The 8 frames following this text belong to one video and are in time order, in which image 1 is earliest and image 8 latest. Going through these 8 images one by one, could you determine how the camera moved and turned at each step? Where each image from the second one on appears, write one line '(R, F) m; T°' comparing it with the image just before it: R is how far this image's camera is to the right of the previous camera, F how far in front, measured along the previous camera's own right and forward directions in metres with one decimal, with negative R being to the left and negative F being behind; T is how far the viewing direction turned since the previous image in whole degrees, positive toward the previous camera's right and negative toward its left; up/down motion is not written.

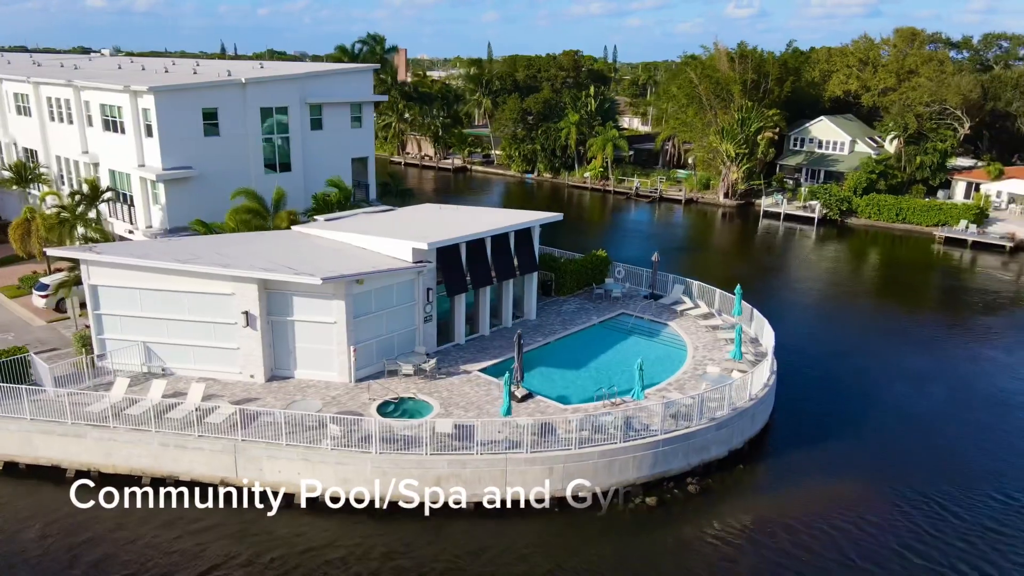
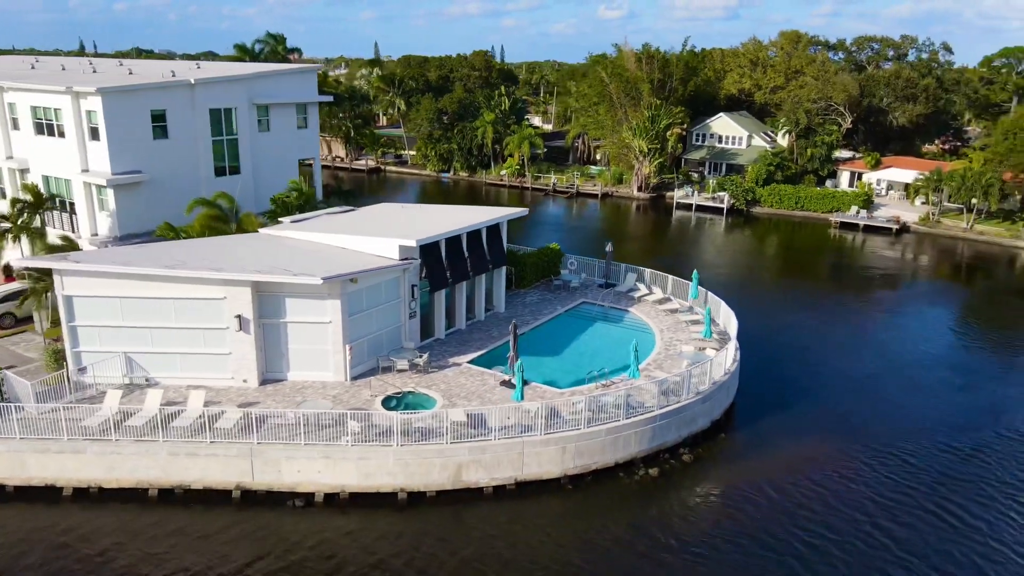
(-3.2, -0.7) m; +9°
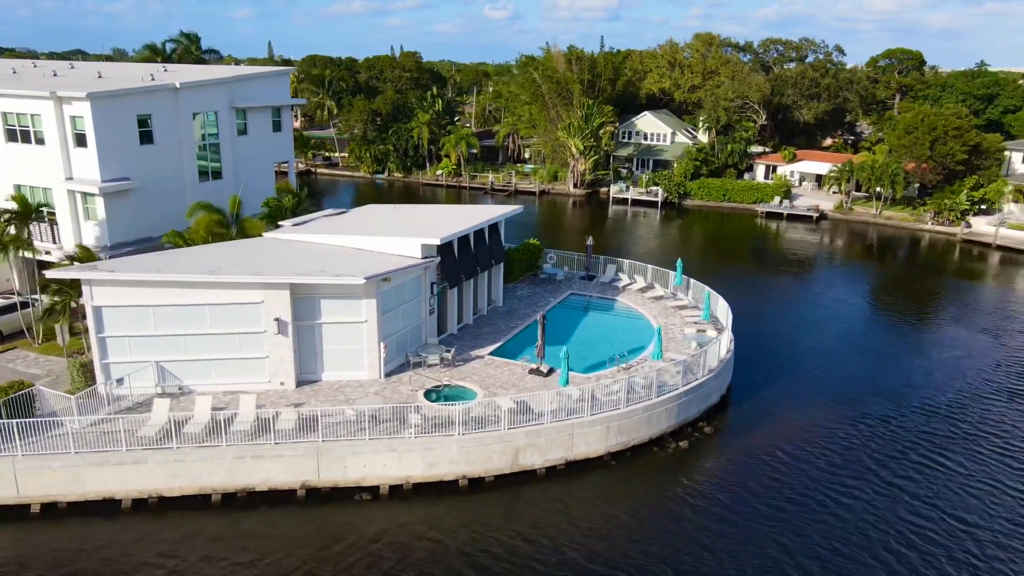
(-4.2, -0.9) m; +8°
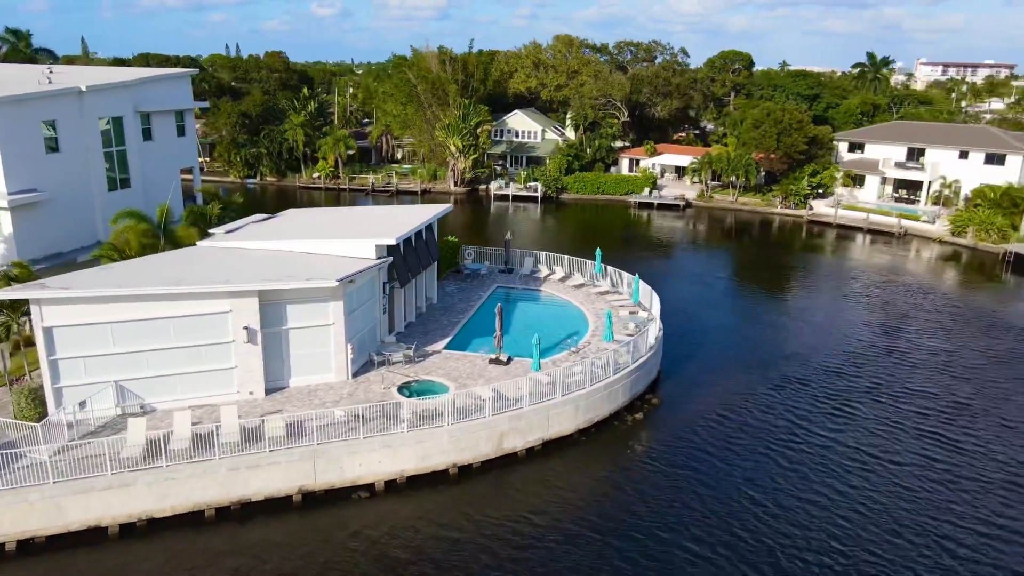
(-3.7, -0.7) m; +12°
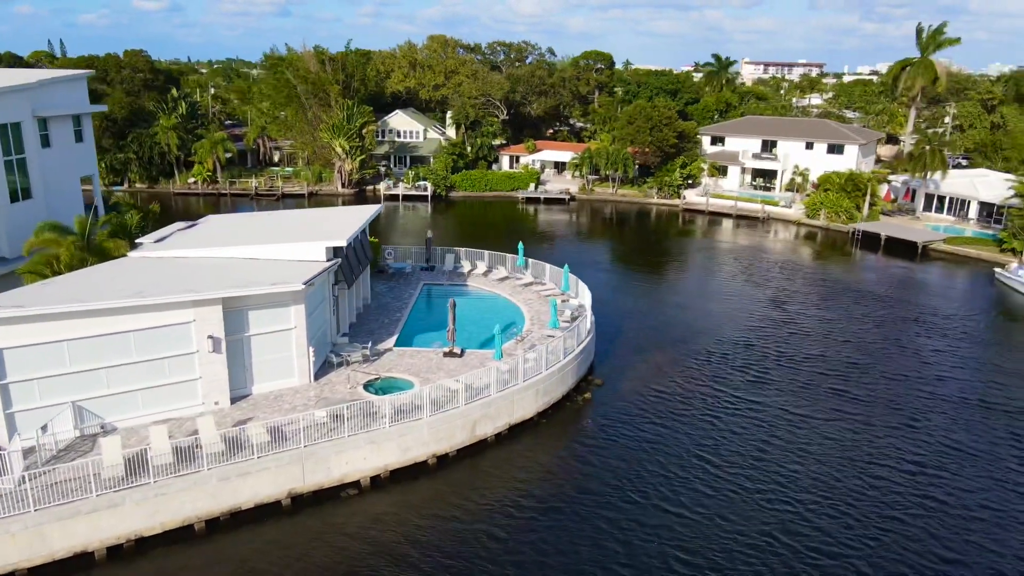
(-3.2, -0.8) m; +11°
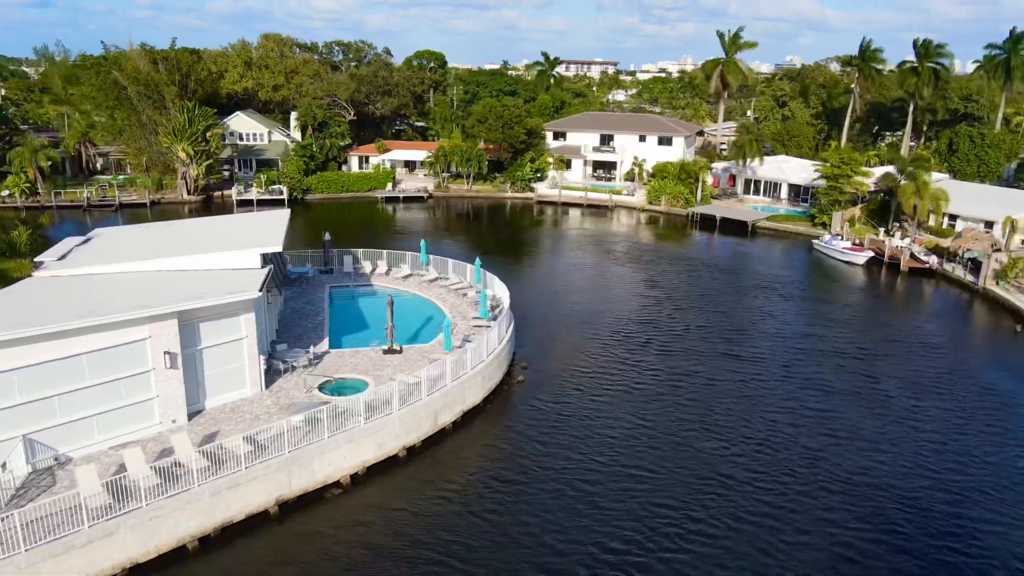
(-4.2, -0.9) m; +14°
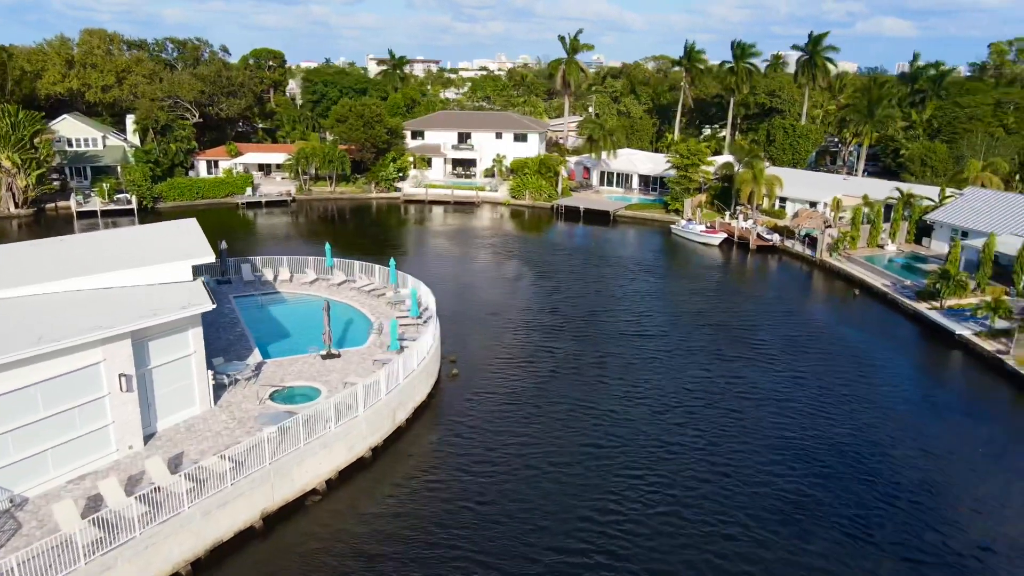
(-3.8, -0.6) m; +13°
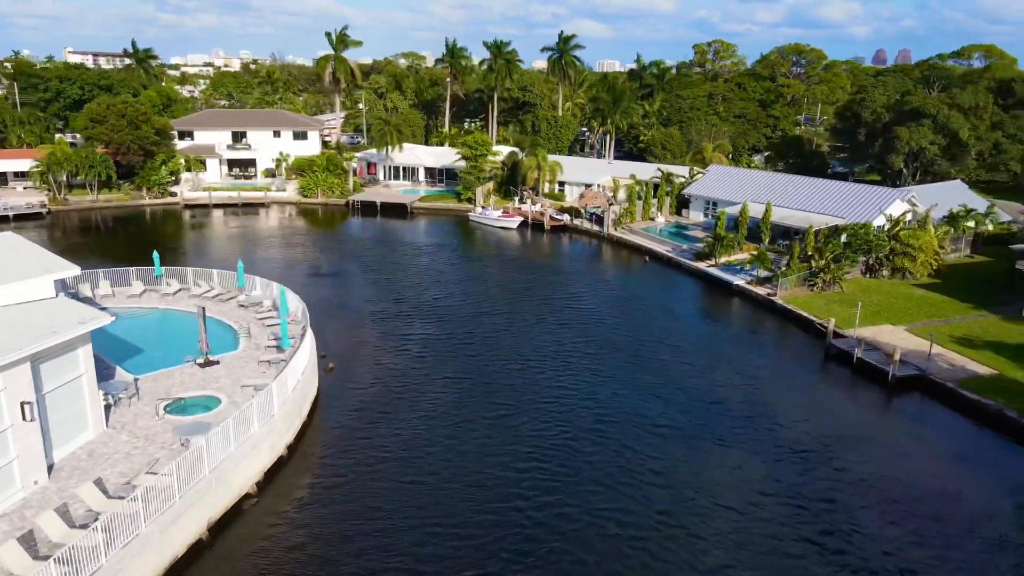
(-4.8, -0.8) m; +19°
